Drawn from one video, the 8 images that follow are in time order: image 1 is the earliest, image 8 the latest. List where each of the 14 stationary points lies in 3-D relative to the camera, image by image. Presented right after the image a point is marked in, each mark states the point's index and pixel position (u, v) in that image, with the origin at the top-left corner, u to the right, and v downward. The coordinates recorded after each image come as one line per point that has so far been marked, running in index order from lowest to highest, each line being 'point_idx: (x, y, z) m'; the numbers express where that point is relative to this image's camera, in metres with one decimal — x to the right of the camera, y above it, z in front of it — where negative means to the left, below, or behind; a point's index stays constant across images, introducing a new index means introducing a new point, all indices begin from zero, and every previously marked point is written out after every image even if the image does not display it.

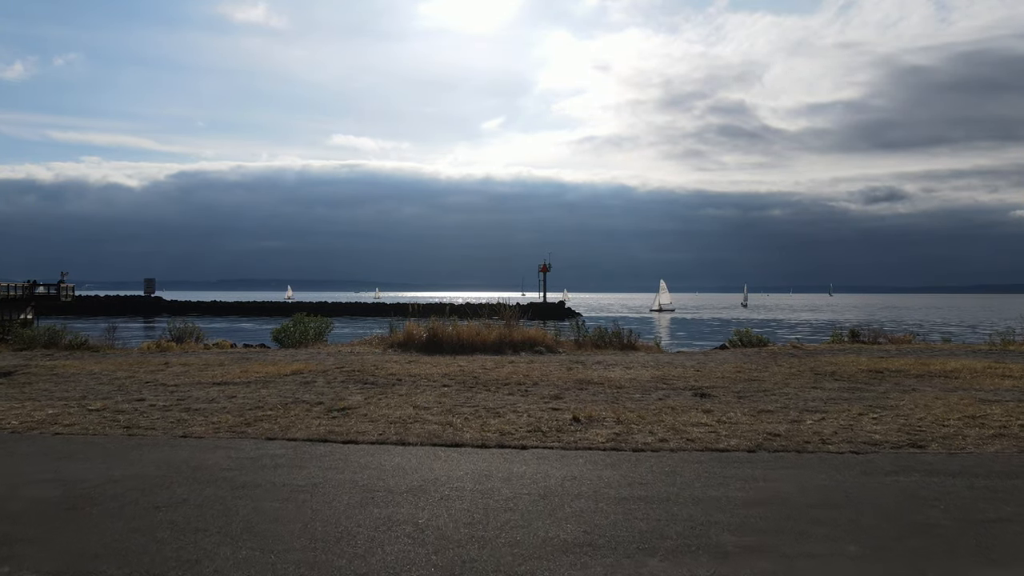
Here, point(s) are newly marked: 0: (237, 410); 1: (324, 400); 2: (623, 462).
0: (-3.1, -1.4, +8.7) m
1: (-2.3, -1.4, +9.3) m
2: (+0.9, -1.4, +6.1) m
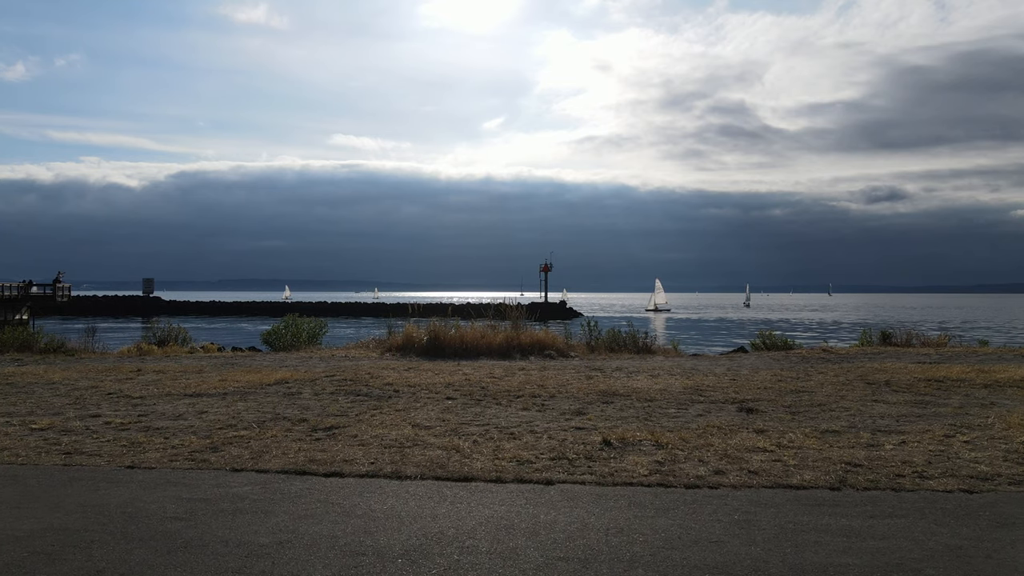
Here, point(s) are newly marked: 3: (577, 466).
0: (-3.0, -1.4, +7.4) m
1: (-2.1, -1.3, +8.0) m
2: (+1.1, -1.4, +4.8) m
3: (+0.5, -1.4, +5.9) m
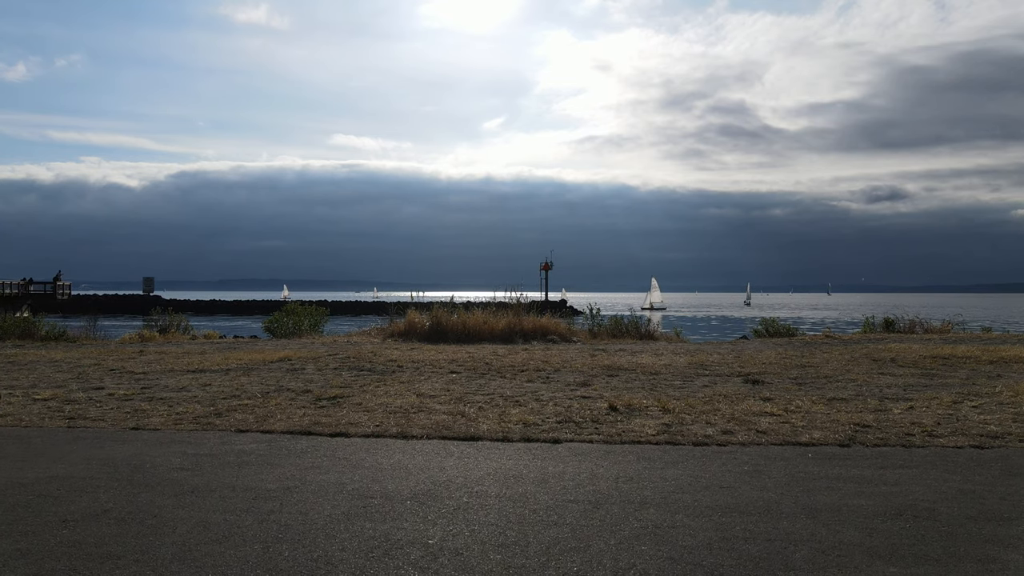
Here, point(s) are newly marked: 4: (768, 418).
0: (-2.9, -1.1, +7.4) m
1: (-2.1, -1.0, +7.9) m
2: (+1.1, -1.1, +4.8) m
3: (+0.6, -1.1, +5.9) m
4: (+2.1, -1.0, +6.1) m
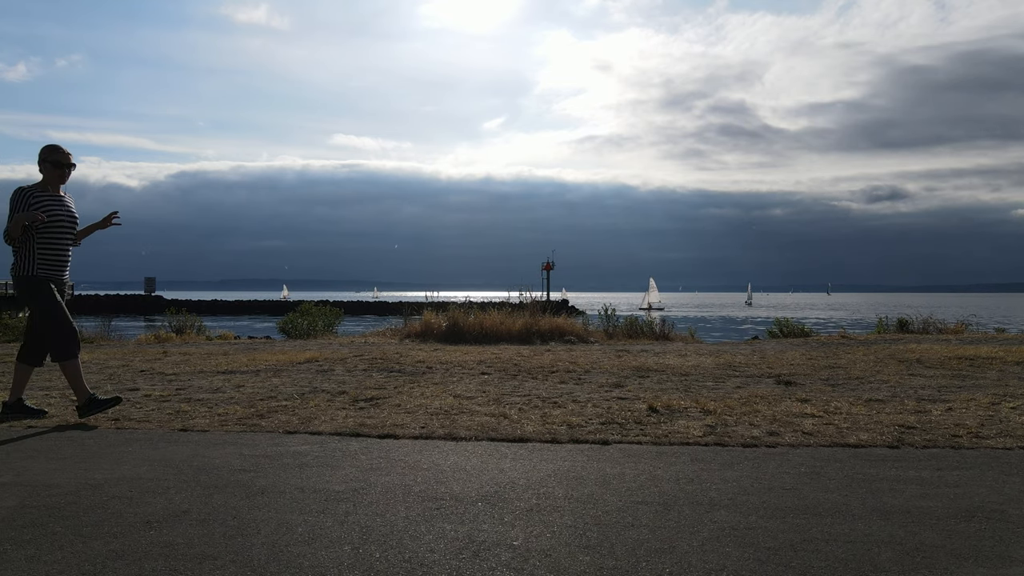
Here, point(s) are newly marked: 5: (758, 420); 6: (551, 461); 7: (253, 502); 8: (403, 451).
0: (-2.6, -1.1, +7.4) m
1: (-1.7, -1.1, +8.0) m
2: (+1.5, -1.1, +4.8) m
3: (+0.9, -1.1, +5.9) m
4: (+2.4, -1.1, +6.1) m
5: (+2.0, -1.1, +6.2) m
6: (+0.3, -1.1, +4.9) m
7: (-1.3, -1.1, +3.8) m
8: (-0.7, -1.1, +5.1) m
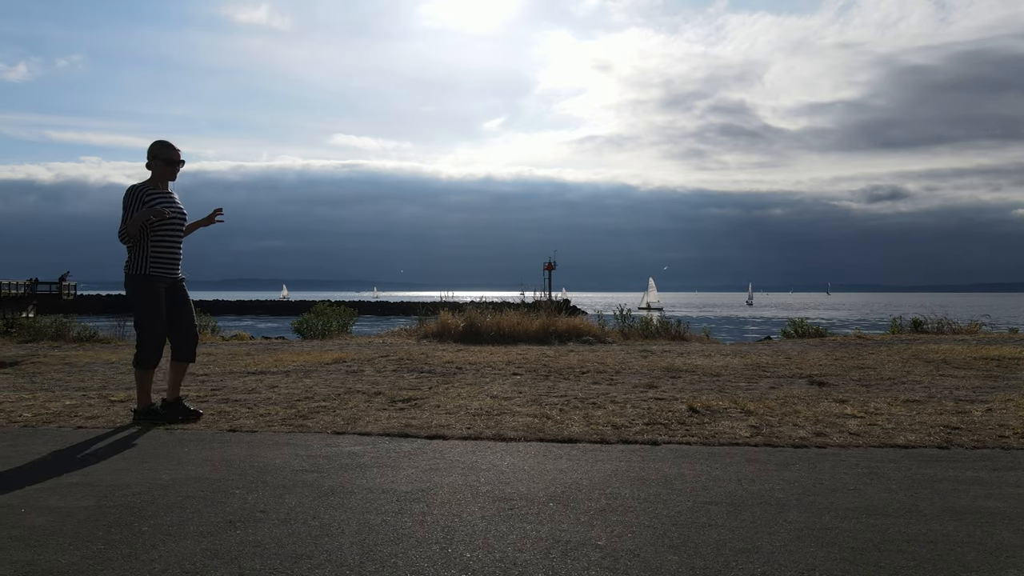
0: (-2.2, -1.1, +7.4) m
1: (-1.4, -1.1, +8.0) m
2: (+1.8, -1.1, +4.8) m
3: (+1.3, -1.1, +6.0) m
4: (+2.8, -1.1, +6.2) m
5: (+2.4, -1.1, +6.2) m
6: (+0.6, -1.1, +4.9) m
7: (-0.9, -1.1, +3.9) m
8: (-0.4, -1.1, +5.2) m
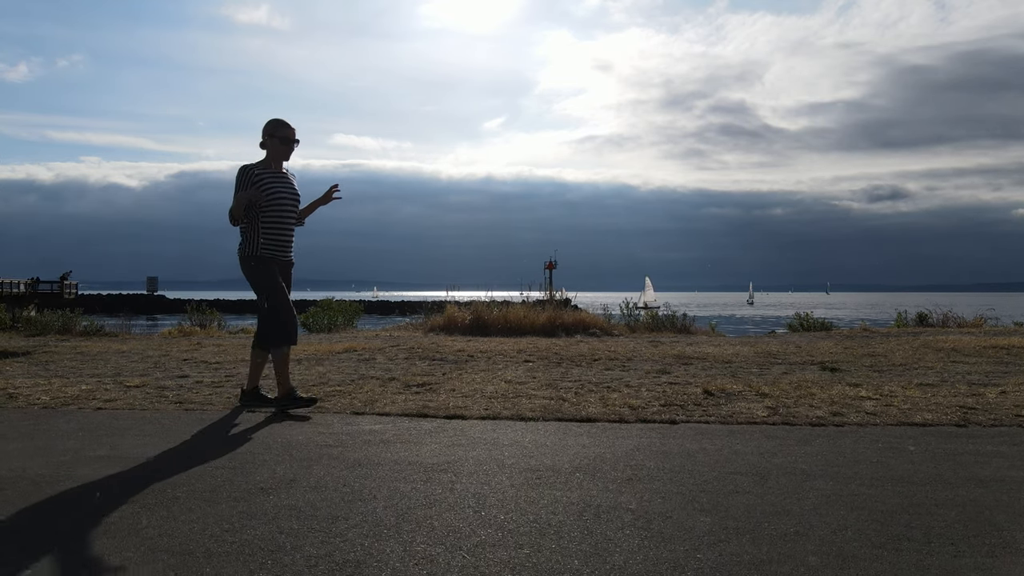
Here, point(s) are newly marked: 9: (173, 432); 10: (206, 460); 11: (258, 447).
0: (-2.1, -1.0, +7.5) m
1: (-1.2, -0.9, +8.0) m
2: (+2.0, -1.0, +4.9) m
3: (+1.4, -1.0, +6.0) m
4: (+2.9, -0.9, +6.2) m
5: (+2.5, -0.9, +6.2) m
6: (+0.8, -1.0, +4.9) m
7: (-0.8, -0.9, +3.9) m
8: (-0.2, -1.0, +5.2) m
9: (-2.2, -0.9, +5.0) m
10: (-1.7, -0.9, +4.1) m
11: (-1.5, -0.9, +4.5) m
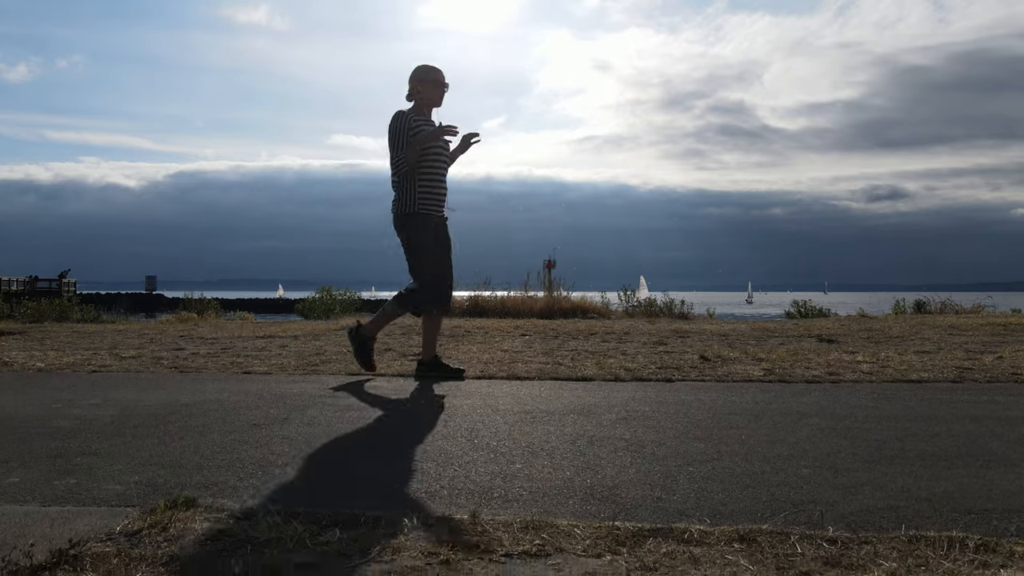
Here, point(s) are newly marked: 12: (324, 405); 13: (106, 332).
0: (-2.1, -0.7, +7.5) m
1: (-1.3, -0.6, +8.0) m
2: (+1.9, -0.7, +4.9) m
3: (+1.4, -0.7, +6.0) m
4: (+2.9, -0.6, +6.2) m
5: (+2.5, -0.6, +6.2) m
6: (+0.7, -0.7, +4.9) m
7: (-0.8, -0.6, +3.9) m
8: (-0.3, -0.7, +5.2) m
9: (-2.3, -0.6, +5.0) m
10: (-1.7, -0.6, +4.1) m
11: (-1.5, -0.6, +4.5) m
12: (-1.0, -0.6, +4.2) m
13: (-5.6, -0.6, +10.5) m
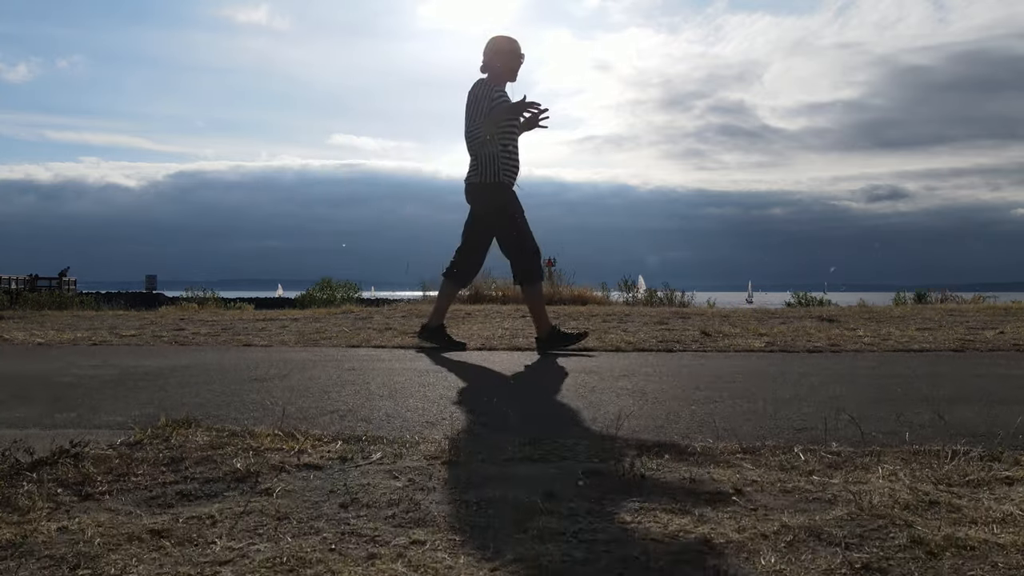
0: (-2.1, -0.4, +7.5) m
1: (-1.3, -0.4, +8.0) m
2: (+1.9, -0.4, +4.9) m
3: (+1.4, -0.4, +6.0) m
4: (+2.9, -0.4, +6.2) m
5: (+2.5, -0.4, +6.2) m
6: (+0.7, -0.5, +4.9) m
7: (-0.8, -0.4, +3.9) m
8: (-0.3, -0.5, +5.2) m
9: (-2.3, -0.4, +5.0) m
10: (-1.7, -0.4, +4.1) m
11: (-1.5, -0.4, +4.5) m
12: (-1.0, -0.4, +4.2) m
13: (-5.6, -0.4, +10.5) m
